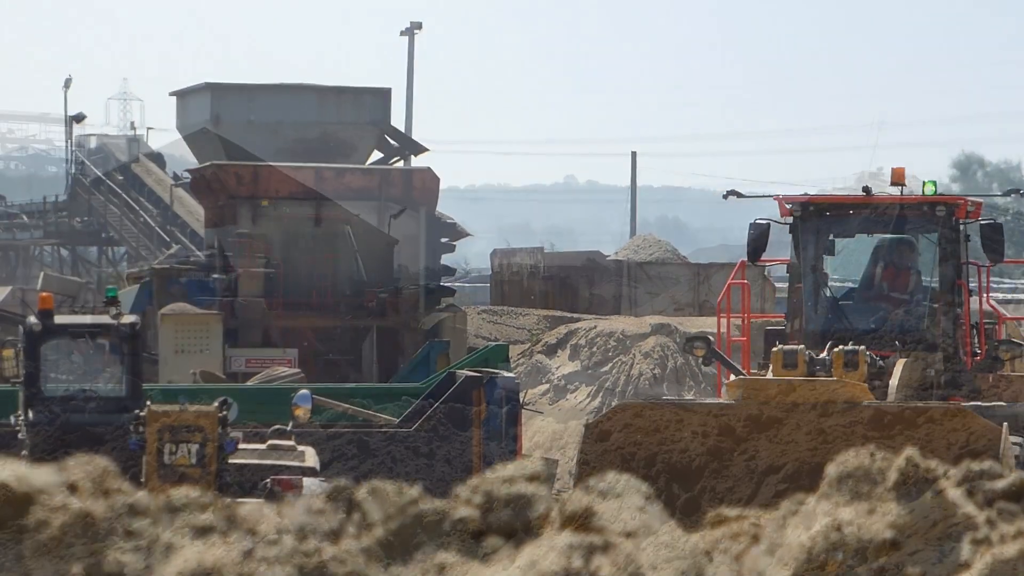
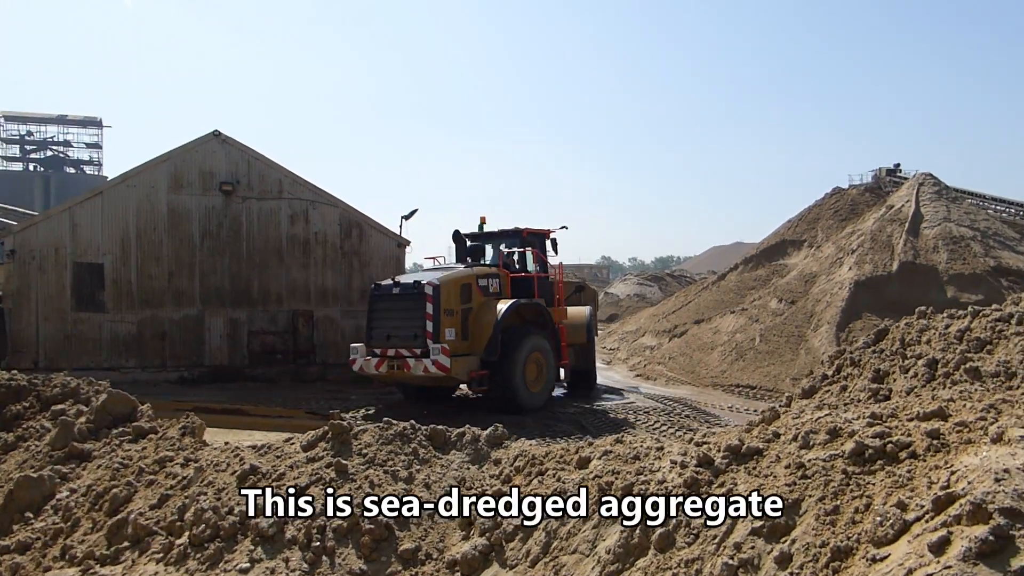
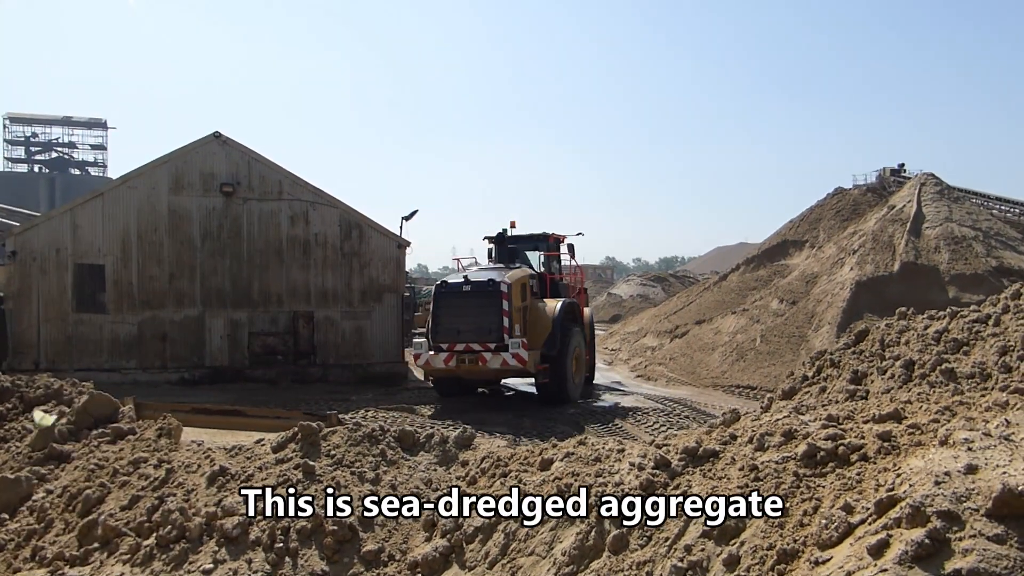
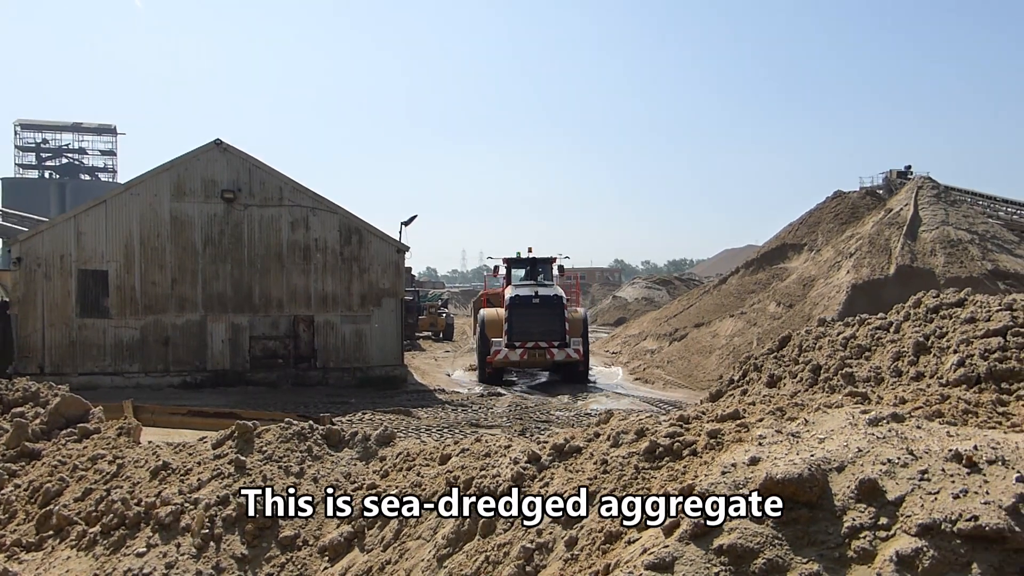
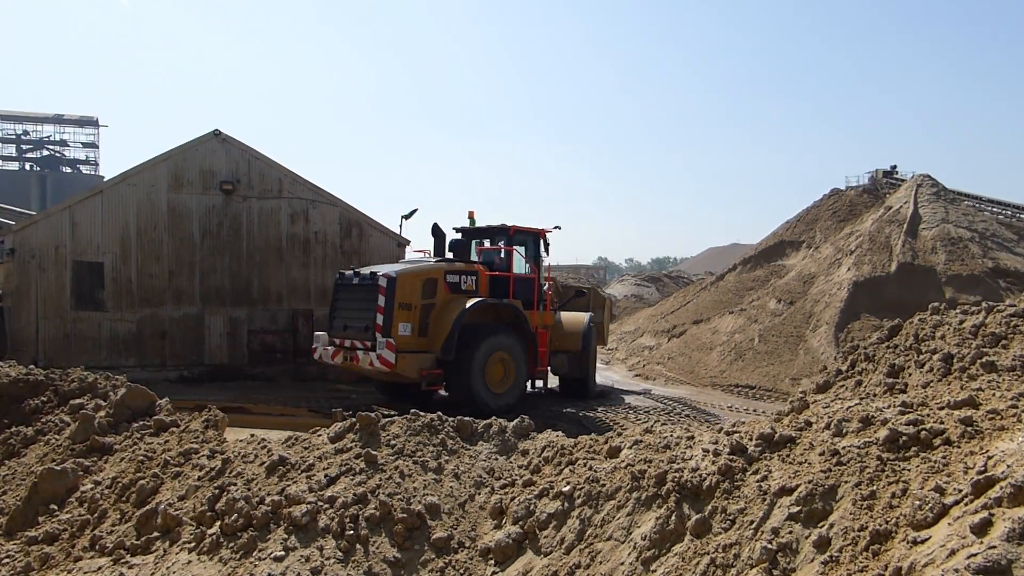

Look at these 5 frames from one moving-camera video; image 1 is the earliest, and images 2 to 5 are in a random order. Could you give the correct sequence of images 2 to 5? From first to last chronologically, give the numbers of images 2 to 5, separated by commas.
5, 2, 3, 4
